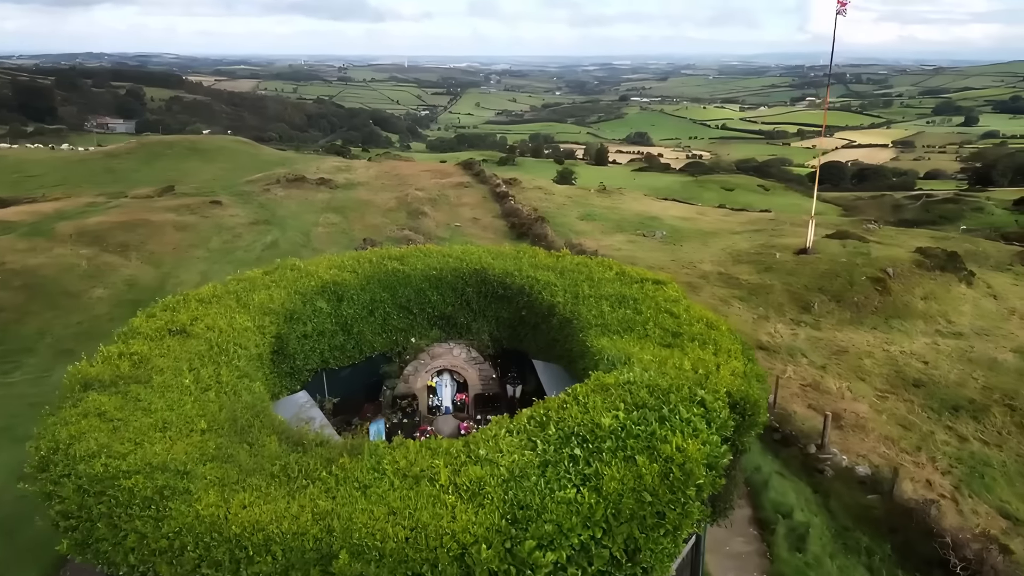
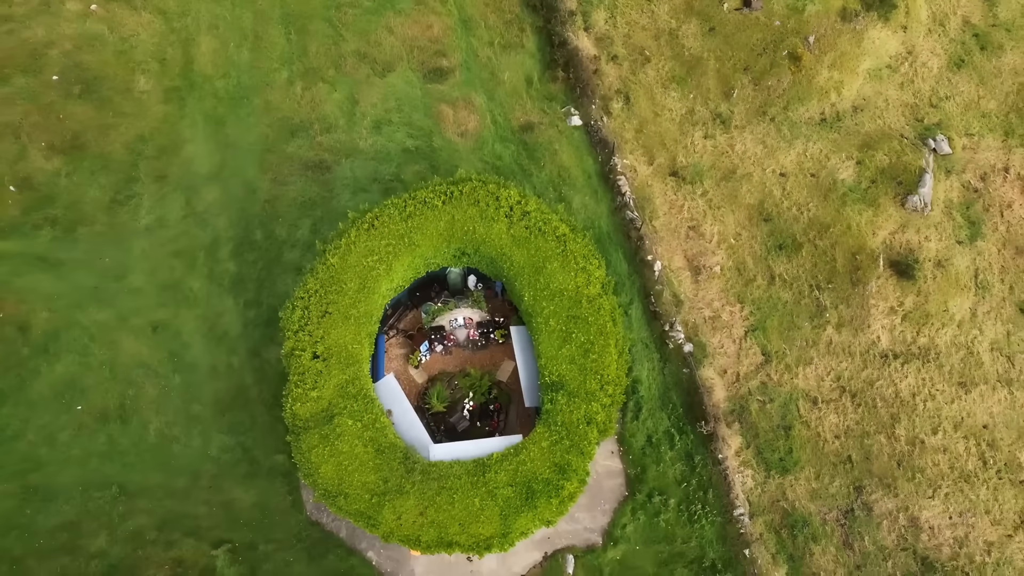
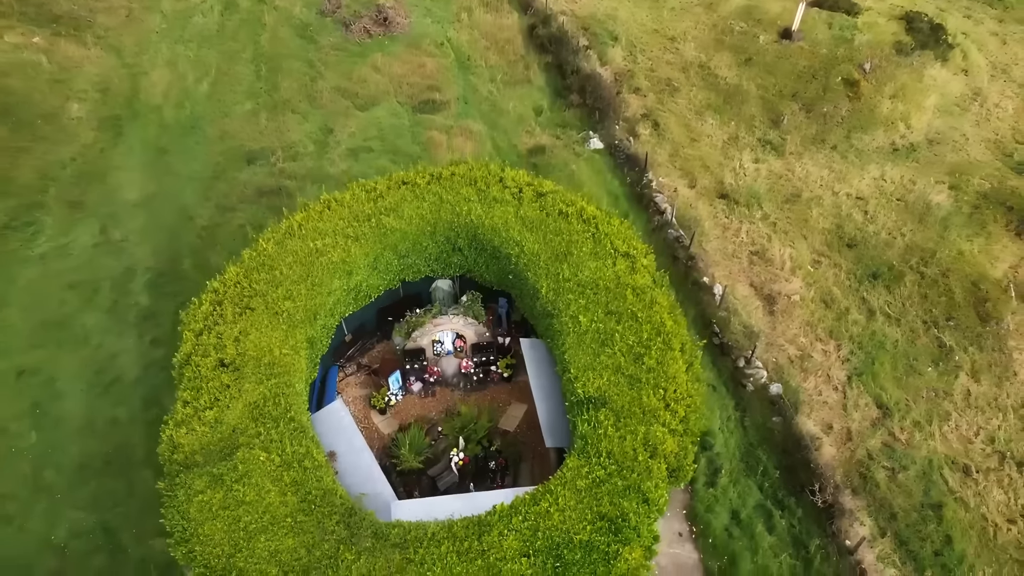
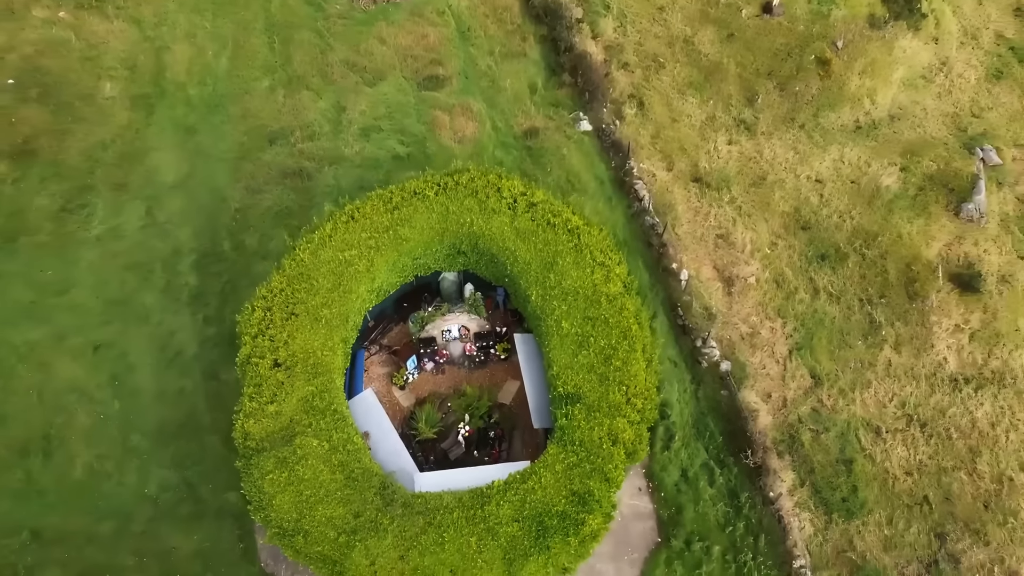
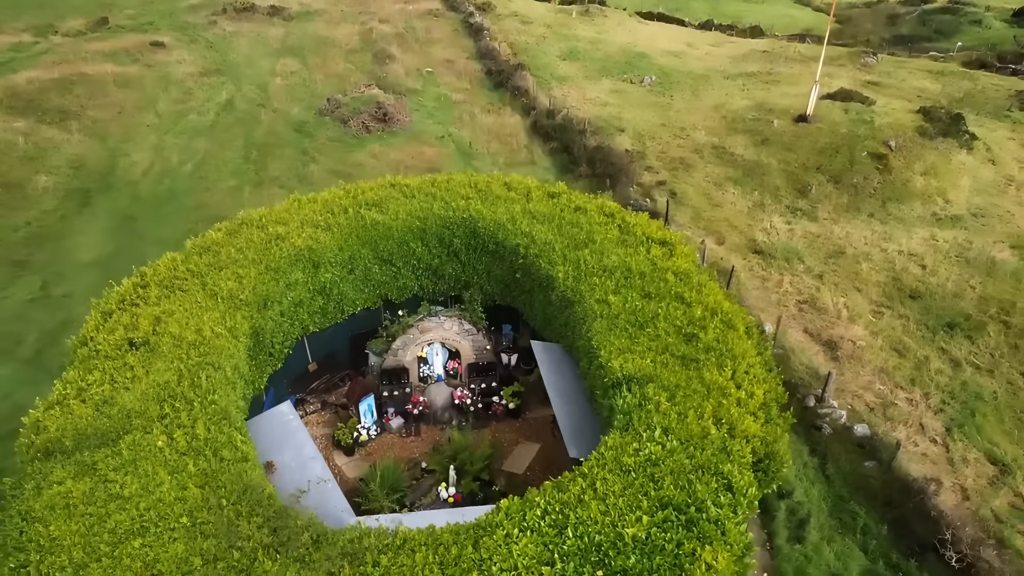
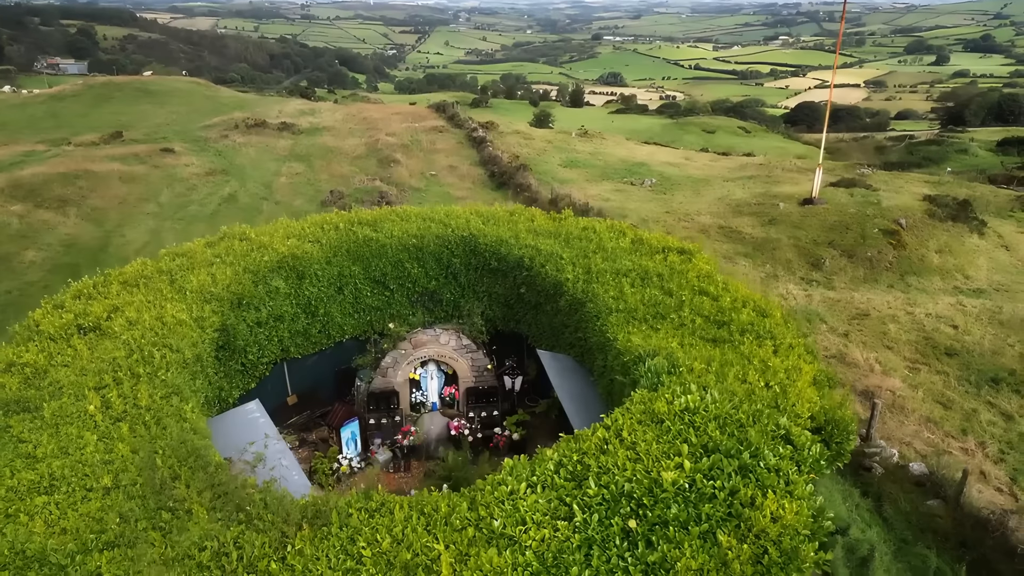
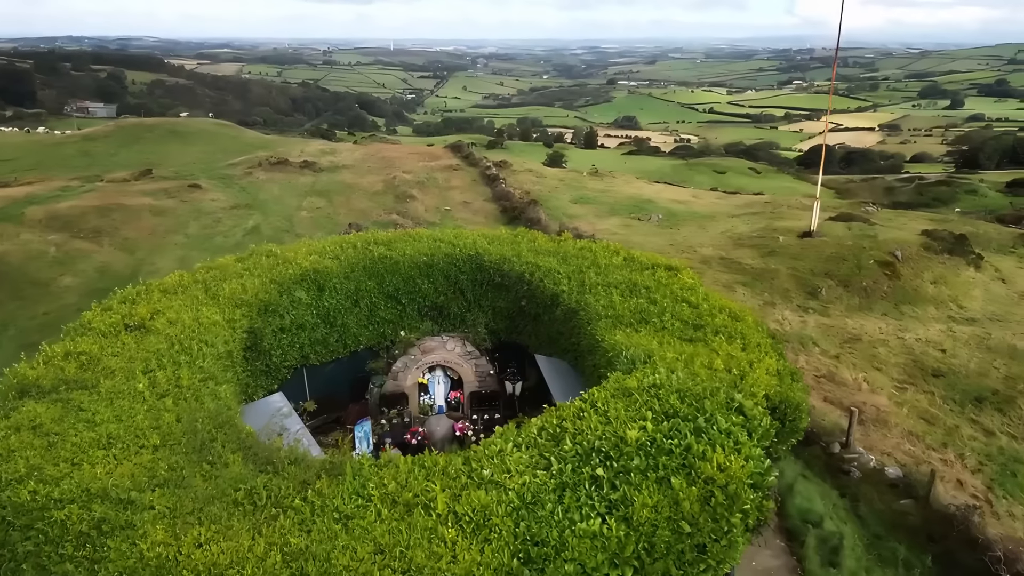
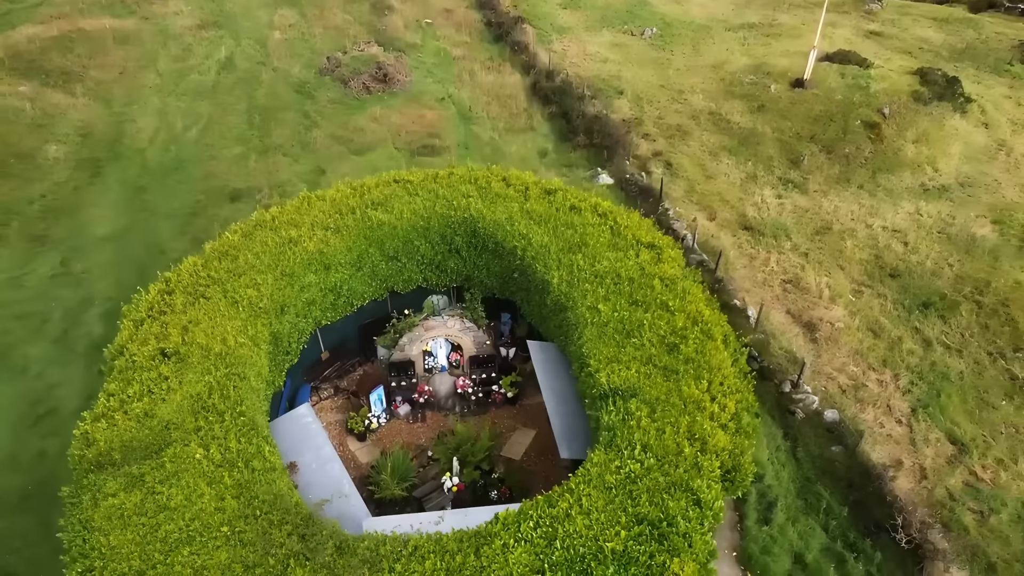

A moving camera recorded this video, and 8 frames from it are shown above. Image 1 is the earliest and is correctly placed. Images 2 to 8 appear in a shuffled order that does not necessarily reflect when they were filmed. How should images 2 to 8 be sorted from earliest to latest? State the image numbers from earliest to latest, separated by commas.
7, 6, 5, 8, 3, 4, 2
